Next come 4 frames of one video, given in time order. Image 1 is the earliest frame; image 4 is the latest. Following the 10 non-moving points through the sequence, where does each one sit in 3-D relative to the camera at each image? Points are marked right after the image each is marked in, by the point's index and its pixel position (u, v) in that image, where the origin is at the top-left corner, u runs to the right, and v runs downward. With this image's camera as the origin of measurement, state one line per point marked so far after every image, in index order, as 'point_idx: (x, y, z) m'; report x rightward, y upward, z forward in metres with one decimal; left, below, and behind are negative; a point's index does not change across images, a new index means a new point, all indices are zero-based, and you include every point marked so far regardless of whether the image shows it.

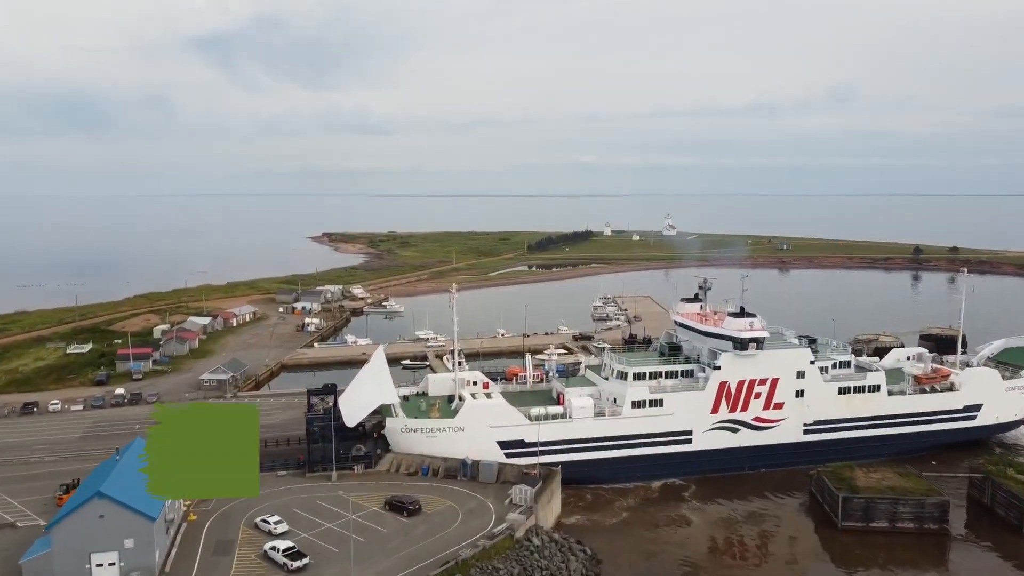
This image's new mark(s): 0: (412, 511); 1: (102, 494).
0: (-2.7, -6.0, +17.0) m
1: (-9.1, -4.6, +14.0) m
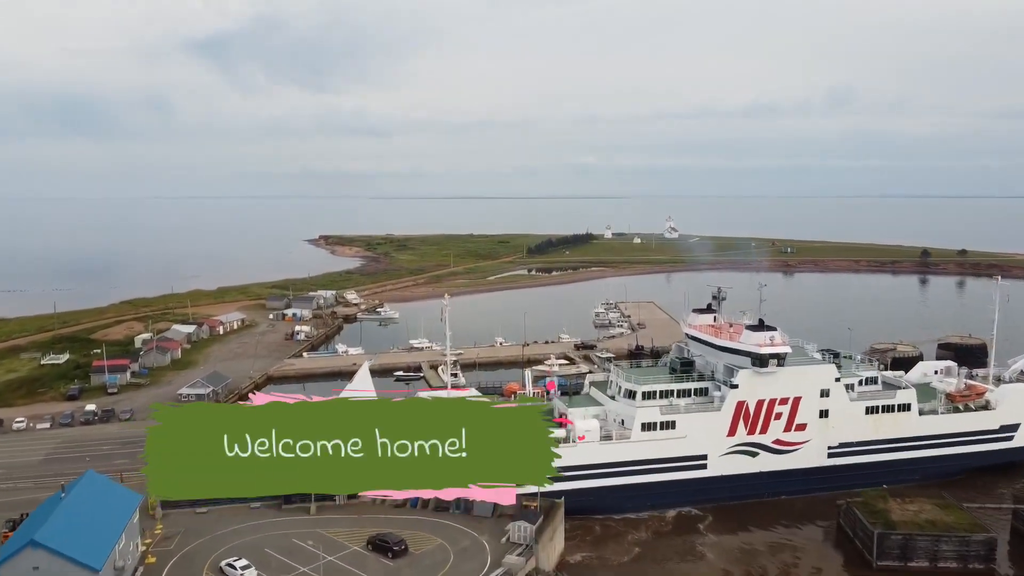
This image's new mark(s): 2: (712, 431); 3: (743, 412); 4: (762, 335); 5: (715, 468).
0: (-2.7, -6.3, +15.2) m
1: (-9.1, -4.9, +12.2) m
2: (+6.2, -4.4, +19.6) m
3: (+7.2, -3.9, +19.7) m
4: (+7.7, -1.4, +19.5) m
5: (+6.3, -5.6, +19.8) m
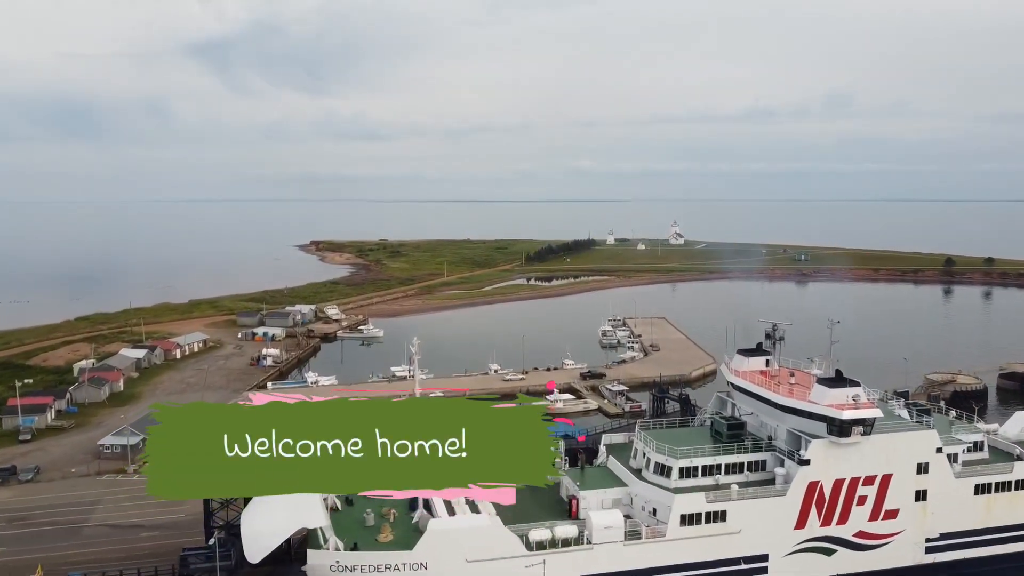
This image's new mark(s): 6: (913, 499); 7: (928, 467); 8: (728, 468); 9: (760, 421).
0: (-2.9, -7.2, +10.0) m
1: (-9.3, -5.8, +7.0) m
2: (+6.0, -5.4, +14.5) m
3: (+7.0, -4.8, +14.6) m
4: (+7.5, -2.4, +14.4) m
5: (+6.2, -6.6, +14.7) m
6: (+9.6, -5.1, +15.2) m
7: (+10.0, -4.3, +15.2) m
8: (+5.2, -4.3, +15.1) m
9: (+6.4, -3.3, +16.2) m
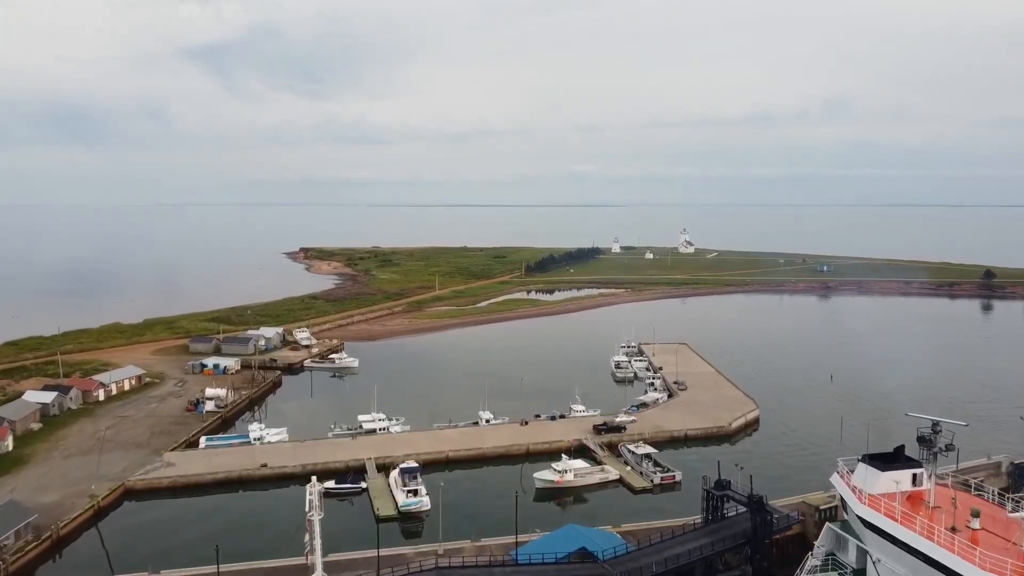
0: (-3.1, -8.4, +3.3) m
1: (-9.5, -6.9, +0.3) m
2: (+5.8, -6.6, +7.8) m
3: (+6.9, -6.0, +7.9) m
4: (+7.3, -3.6, +7.7) m
5: (+6.0, -7.8, +7.9) m
6: (+9.4, -6.3, +8.4) m
7: (+9.8, -5.5, +8.4) m
8: (+5.0, -5.5, +8.4) m
9: (+6.2, -4.5, +9.5) m
